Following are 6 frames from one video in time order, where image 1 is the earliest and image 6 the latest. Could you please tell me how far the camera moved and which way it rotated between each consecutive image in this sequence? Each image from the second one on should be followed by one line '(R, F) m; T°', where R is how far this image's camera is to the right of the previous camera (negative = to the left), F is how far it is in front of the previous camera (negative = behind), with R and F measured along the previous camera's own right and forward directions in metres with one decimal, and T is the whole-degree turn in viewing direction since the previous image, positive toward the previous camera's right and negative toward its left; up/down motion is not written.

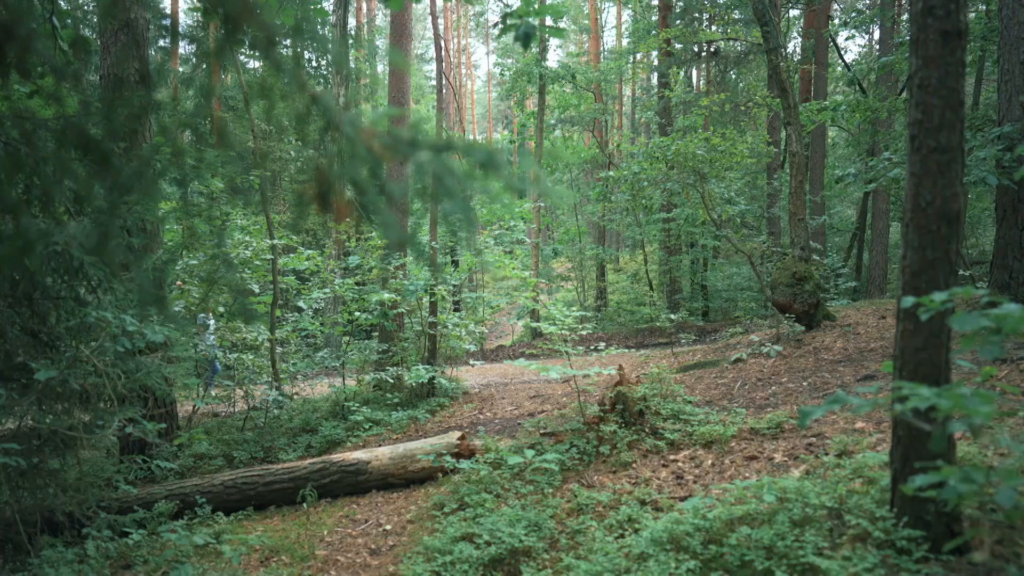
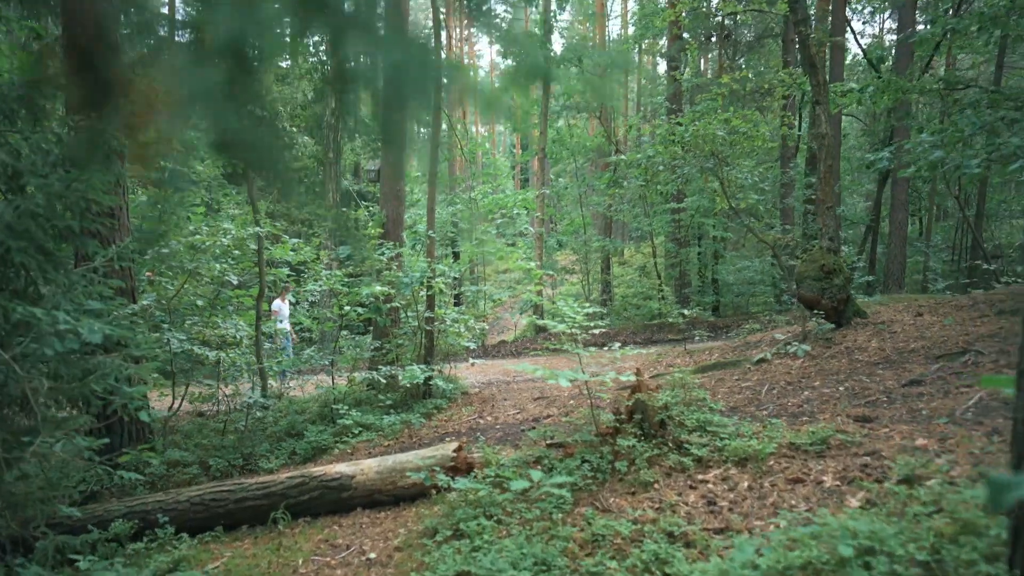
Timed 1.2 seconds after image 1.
(0.0, +0.6) m; 0°
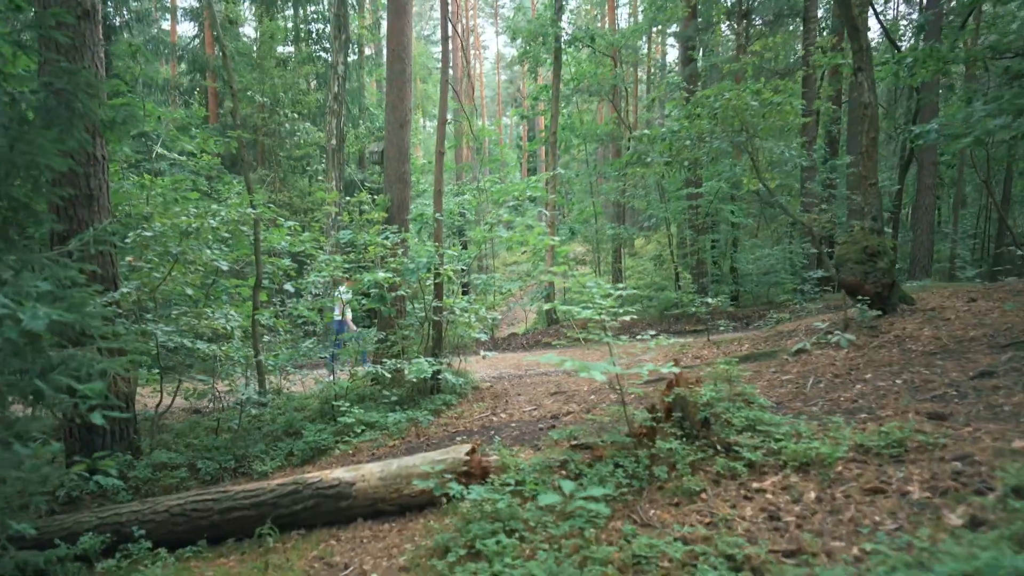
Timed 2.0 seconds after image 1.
(-0.1, +0.6) m; -1°
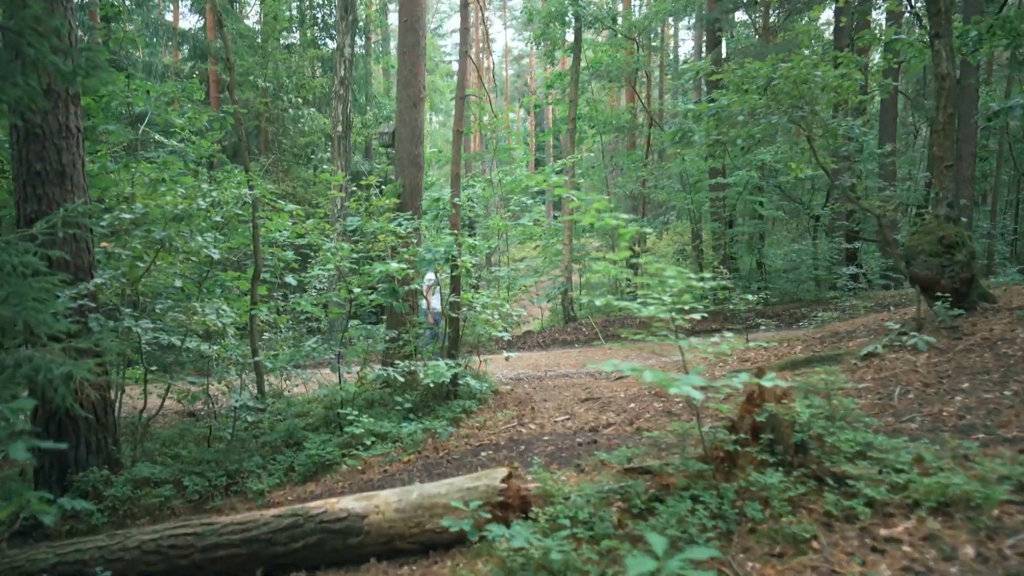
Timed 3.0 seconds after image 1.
(-0.2, +0.7) m; 0°
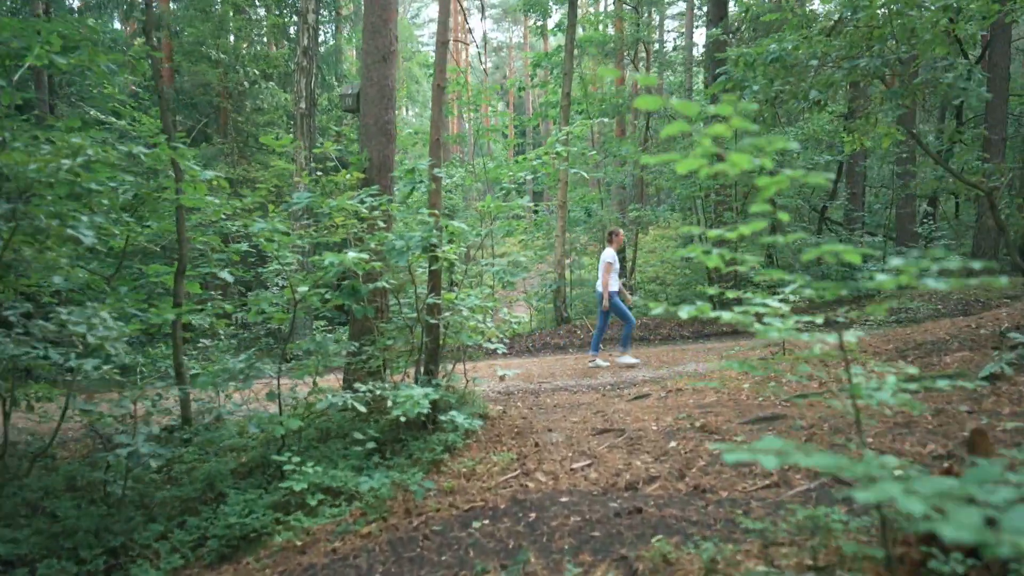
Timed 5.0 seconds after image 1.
(-0.1, +1.5) m; +2°
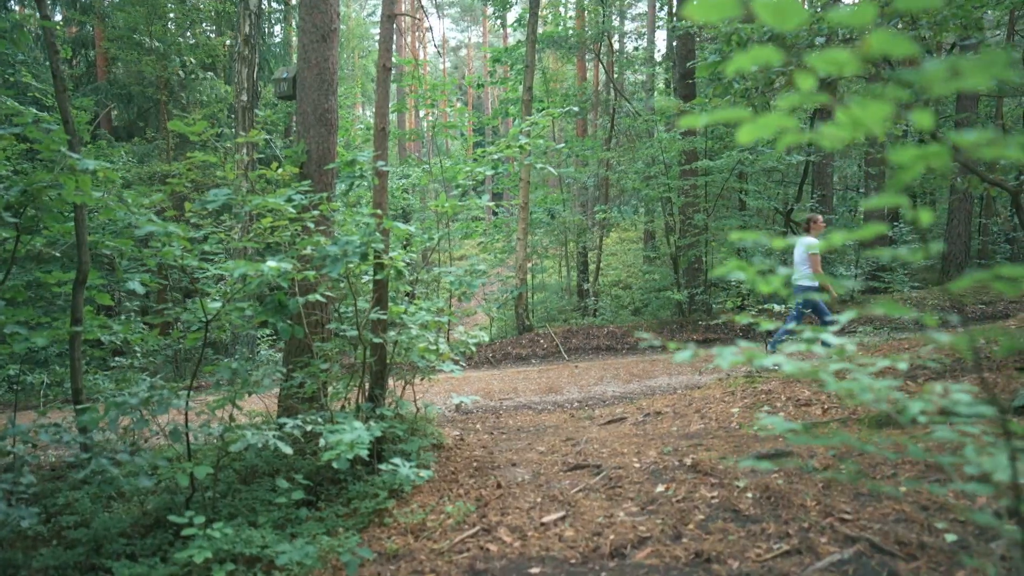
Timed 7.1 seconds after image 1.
(0.0, +0.7) m; +3°
